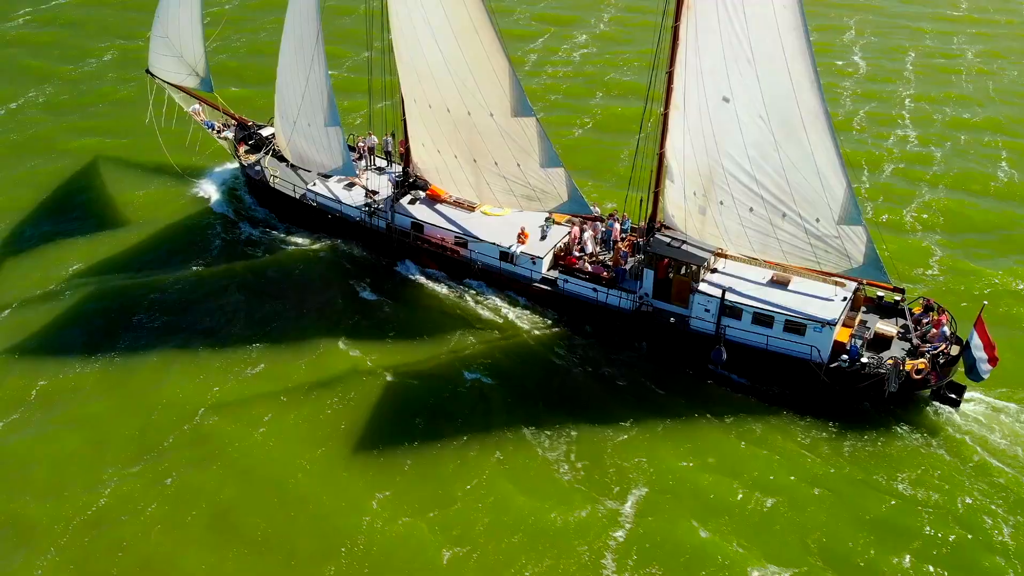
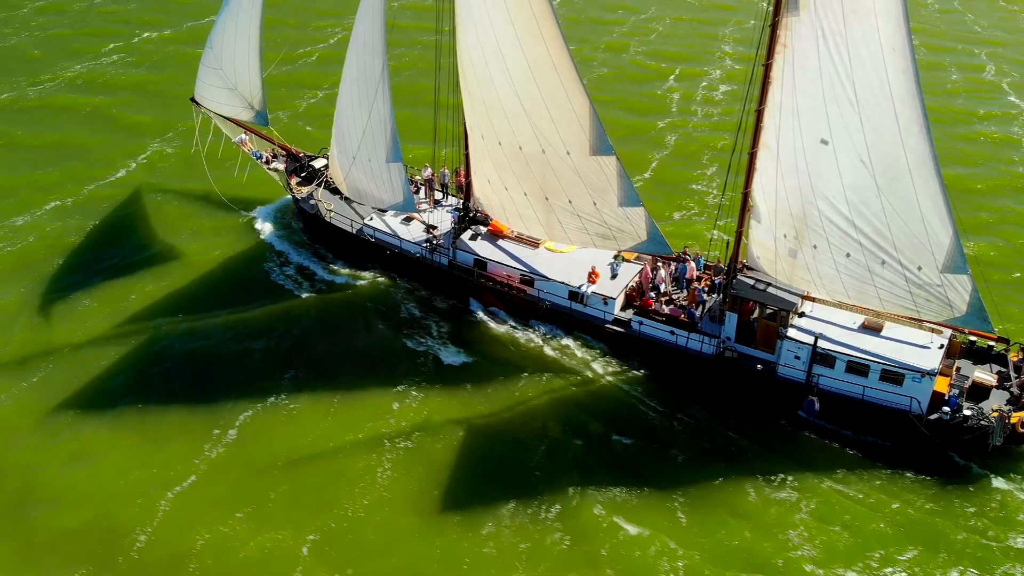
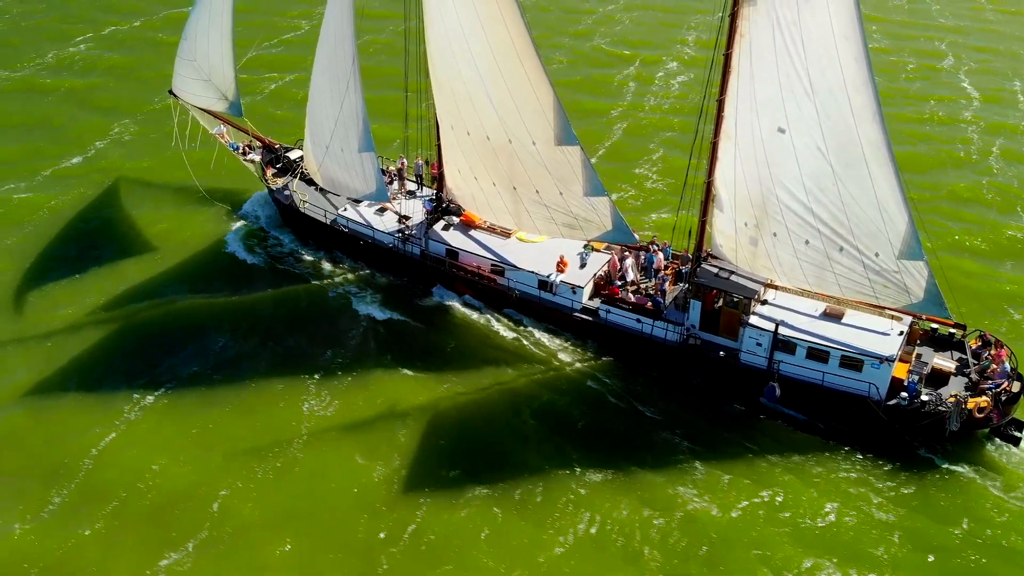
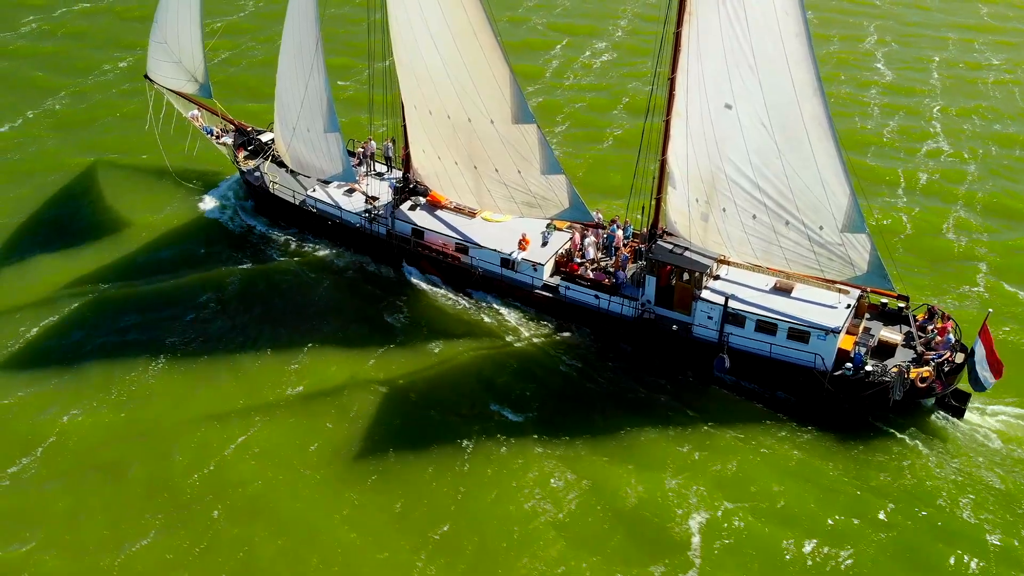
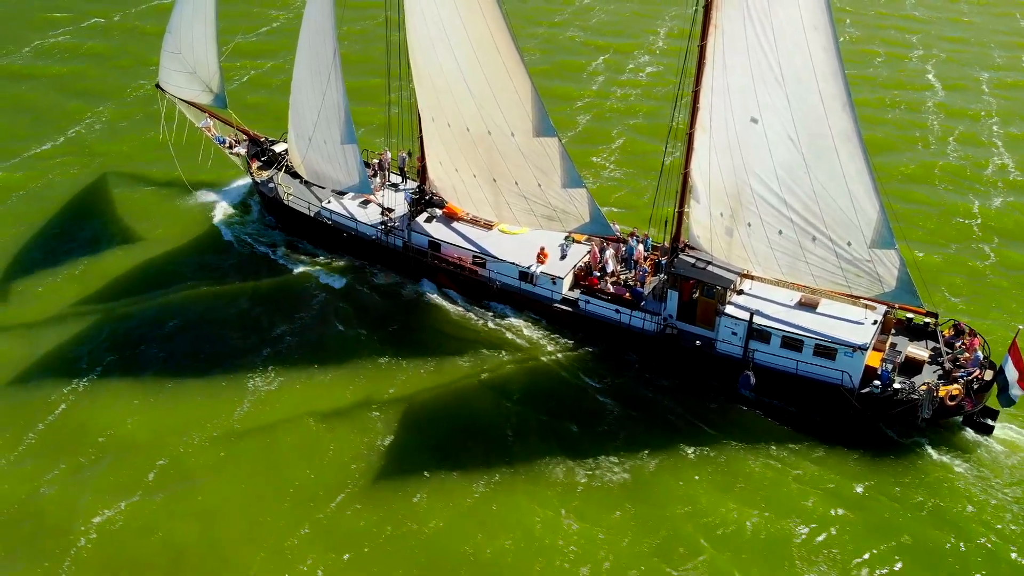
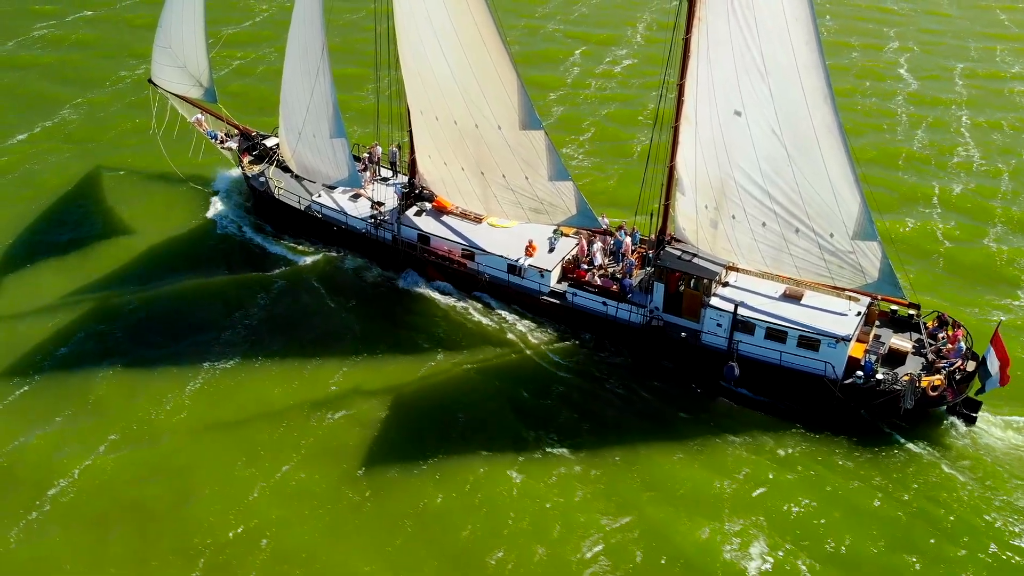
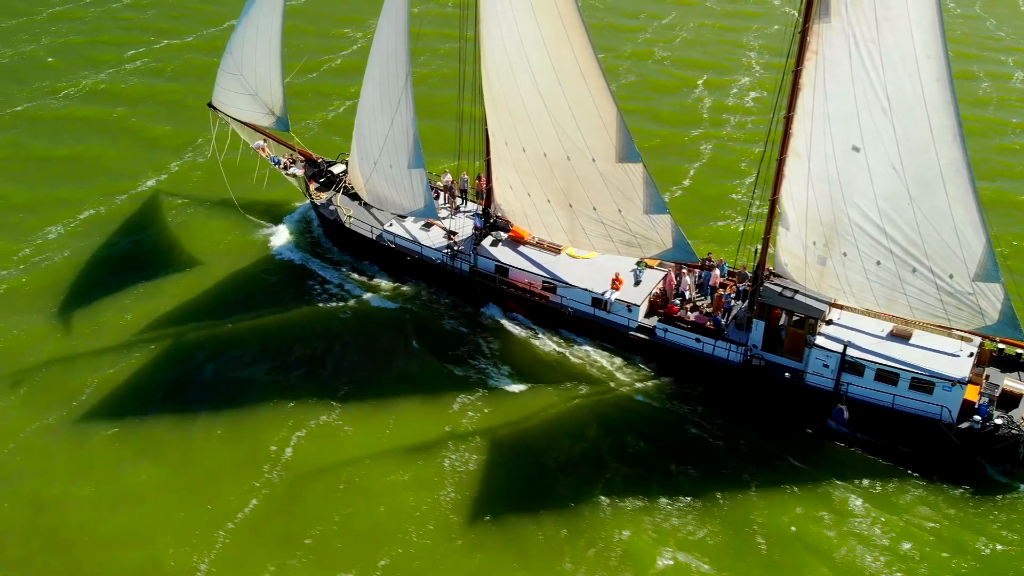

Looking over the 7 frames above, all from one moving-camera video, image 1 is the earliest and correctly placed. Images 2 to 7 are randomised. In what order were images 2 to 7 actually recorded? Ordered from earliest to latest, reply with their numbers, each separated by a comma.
4, 6, 5, 3, 2, 7
